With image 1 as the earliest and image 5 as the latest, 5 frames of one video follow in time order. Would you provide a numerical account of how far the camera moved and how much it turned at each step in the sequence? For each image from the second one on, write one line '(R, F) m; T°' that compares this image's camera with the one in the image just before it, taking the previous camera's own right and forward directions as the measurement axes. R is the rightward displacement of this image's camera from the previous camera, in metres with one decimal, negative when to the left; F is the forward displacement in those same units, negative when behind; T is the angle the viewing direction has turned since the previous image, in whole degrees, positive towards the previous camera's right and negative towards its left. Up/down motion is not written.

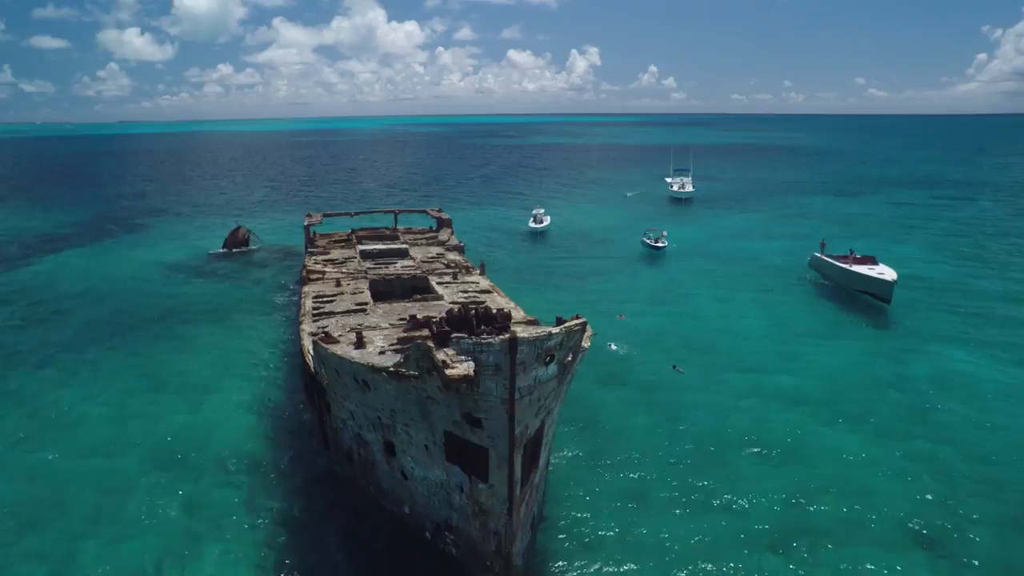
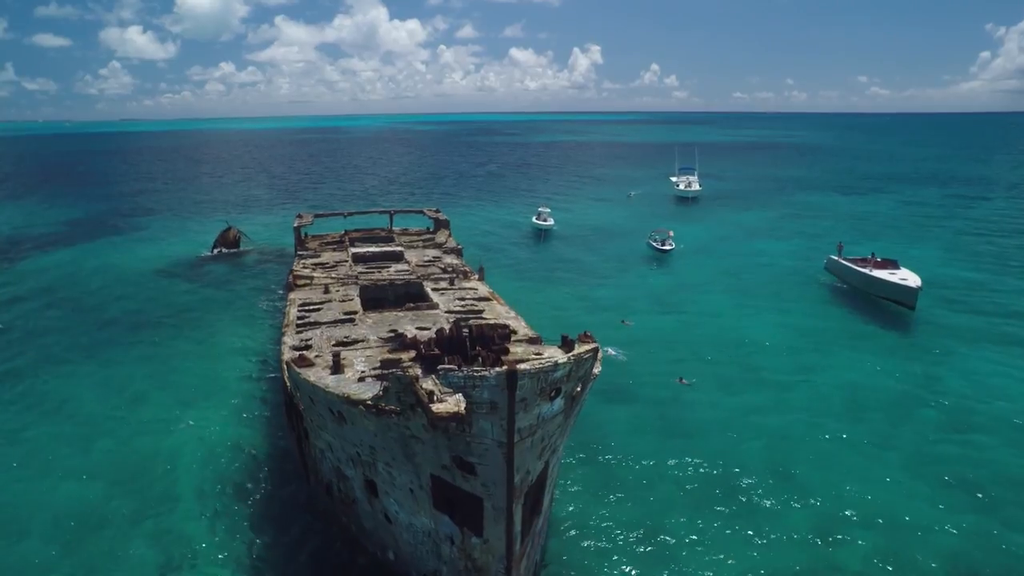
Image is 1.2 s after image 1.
(0.0, +1.3) m; 0°
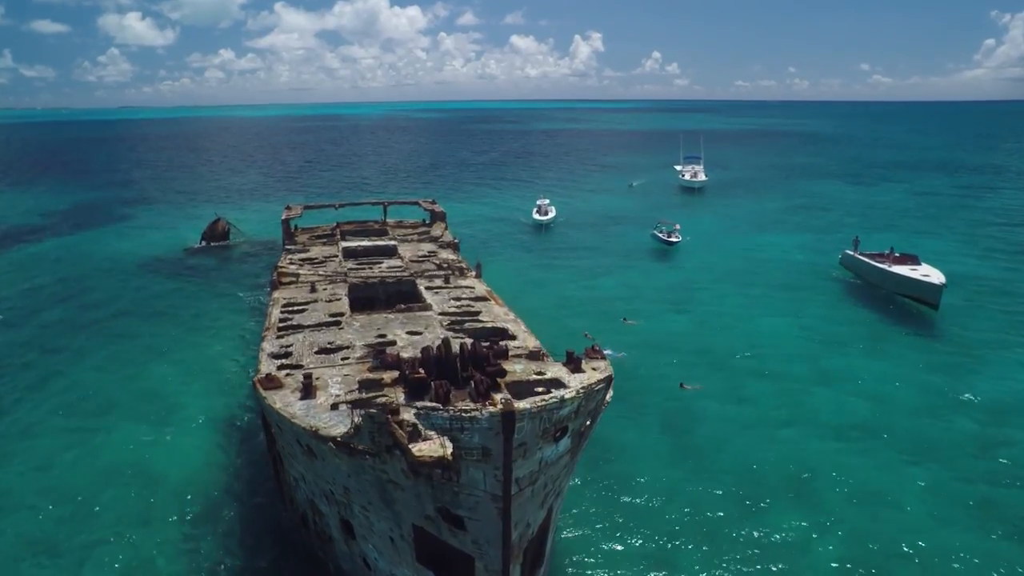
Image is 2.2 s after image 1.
(0.0, +1.2) m; 0°
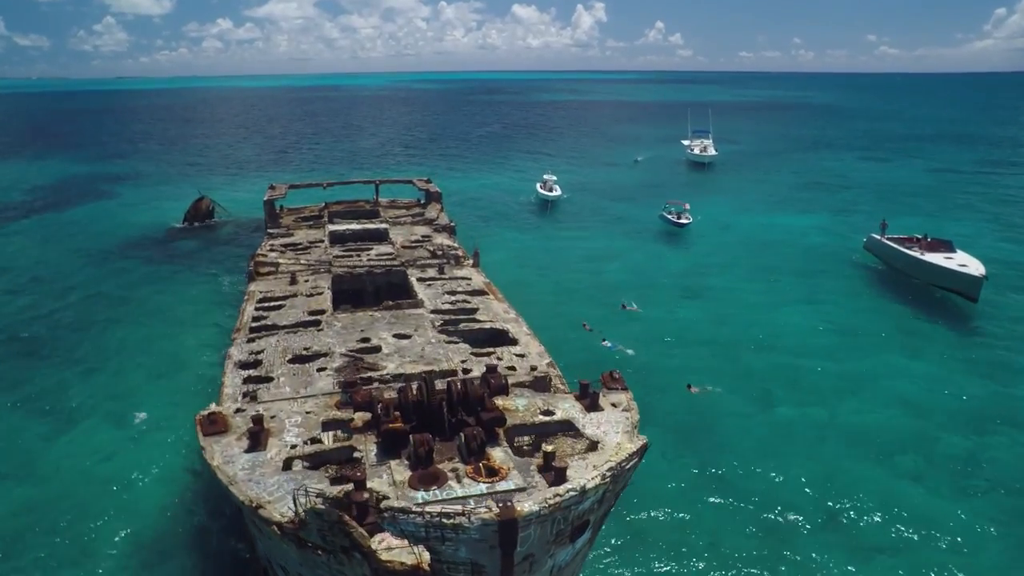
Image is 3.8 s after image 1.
(0.0, +1.6) m; 0°
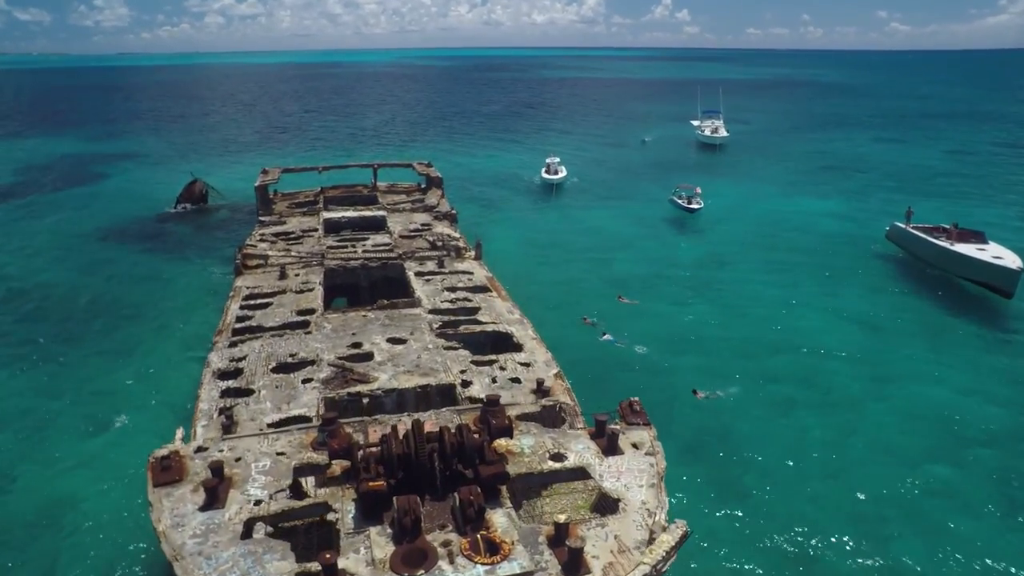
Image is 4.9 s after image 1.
(0.0, +1.0) m; 0°
